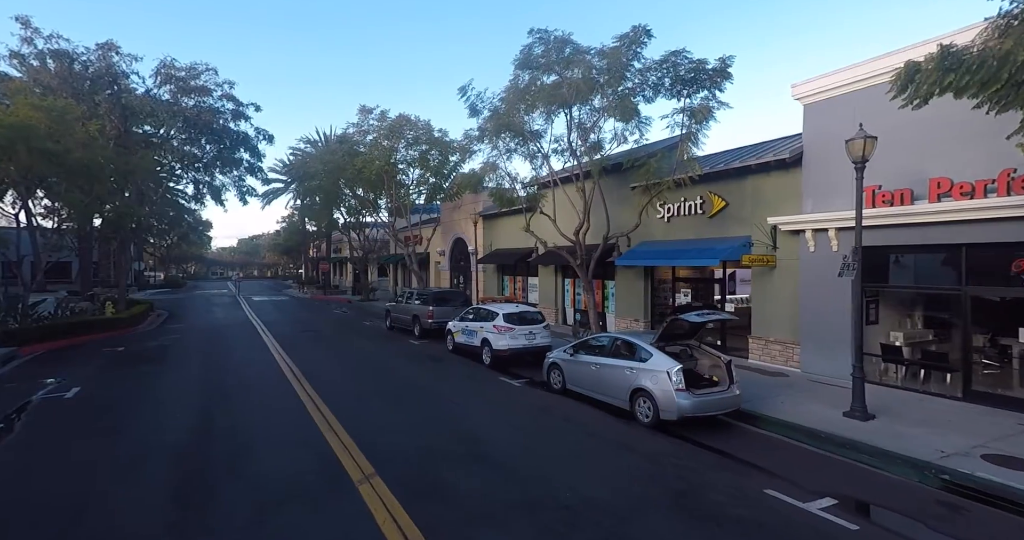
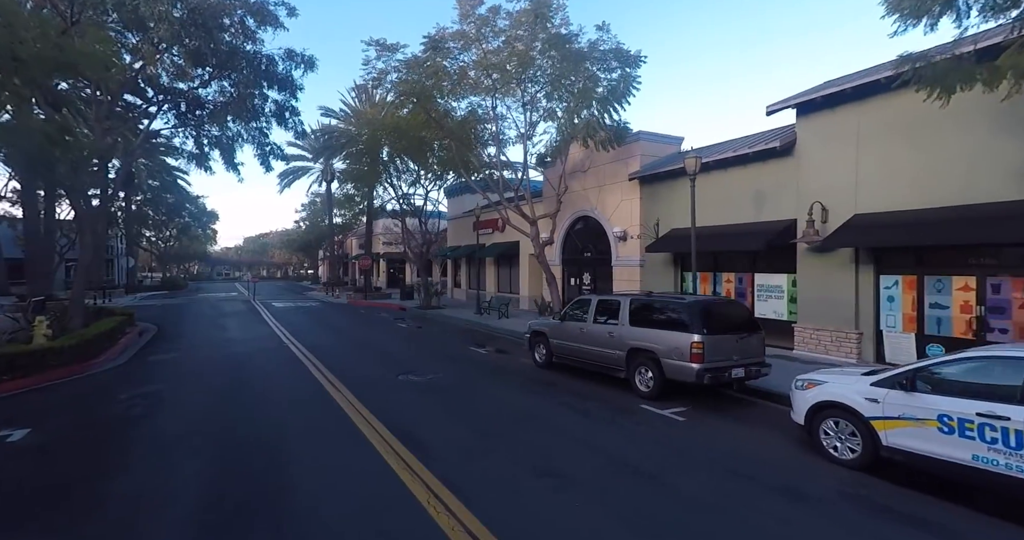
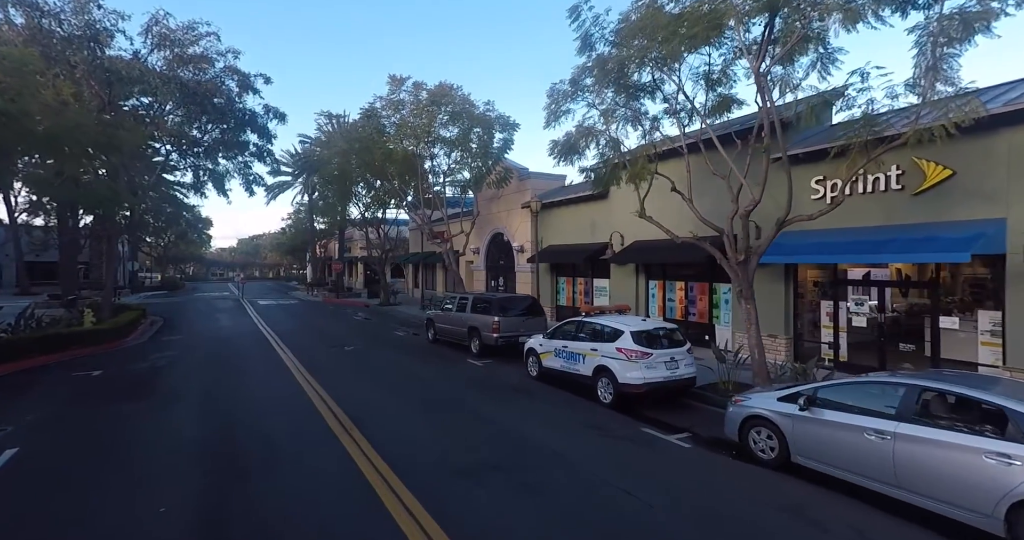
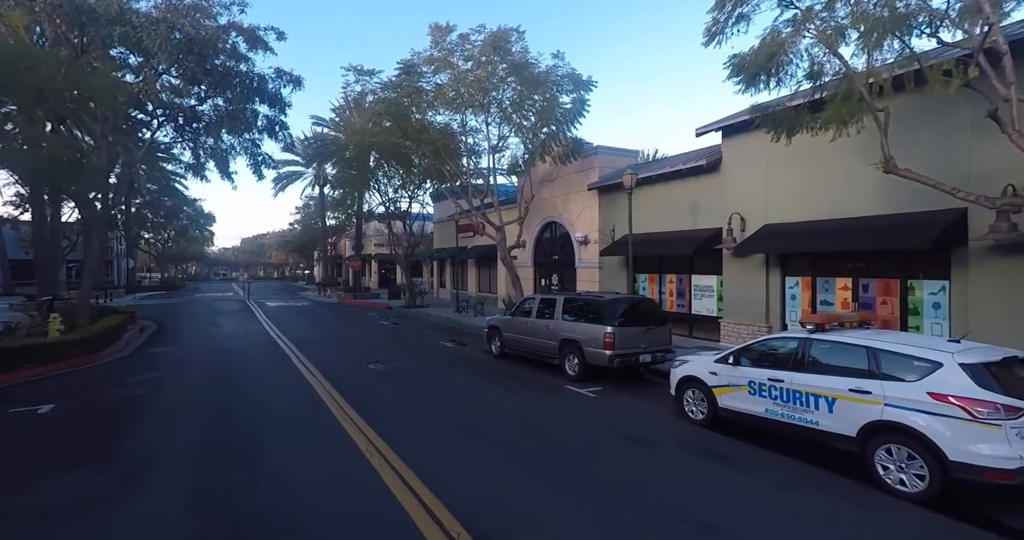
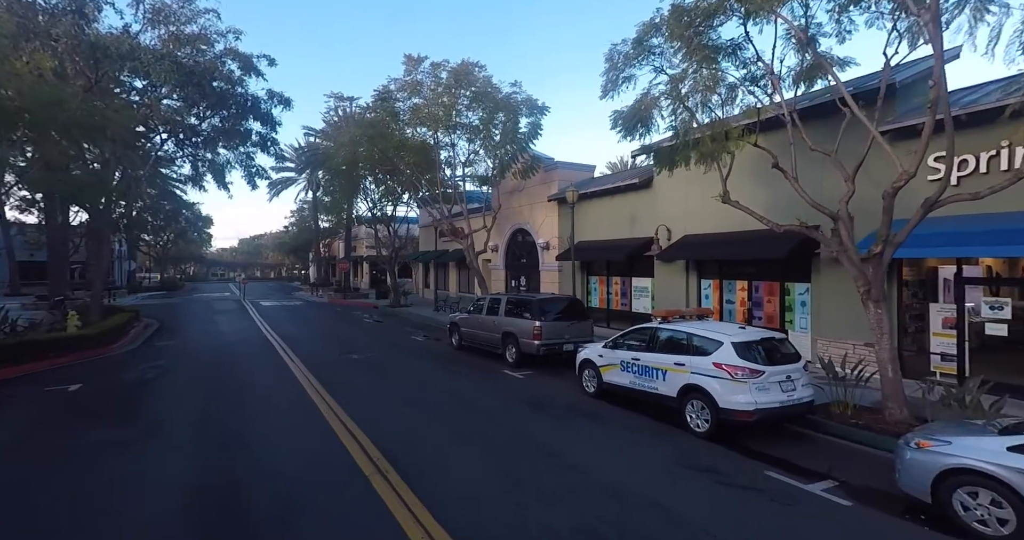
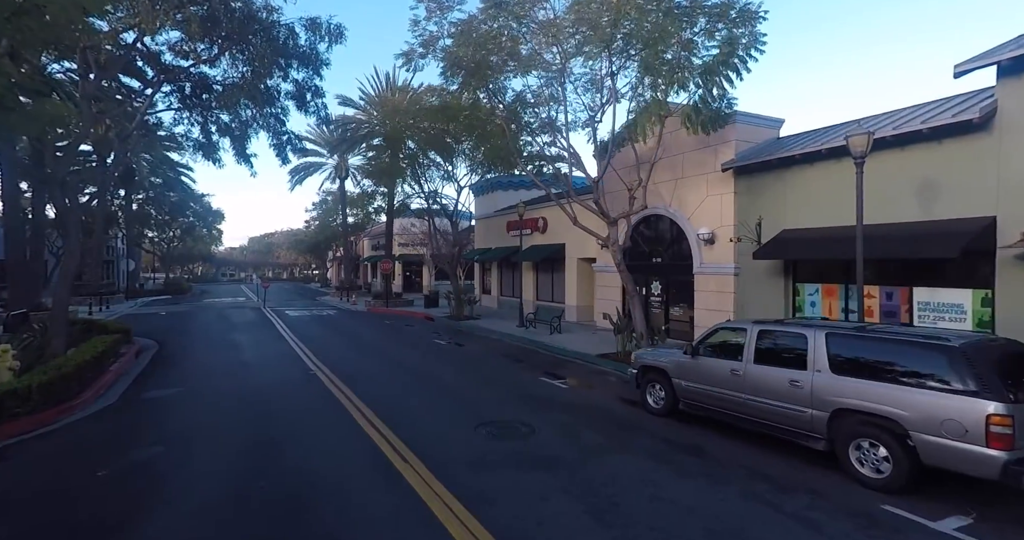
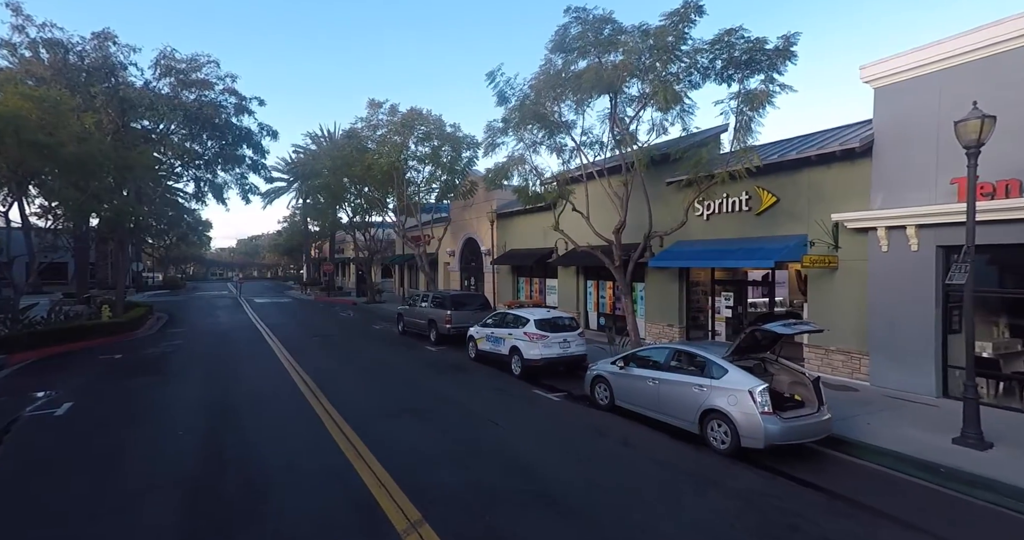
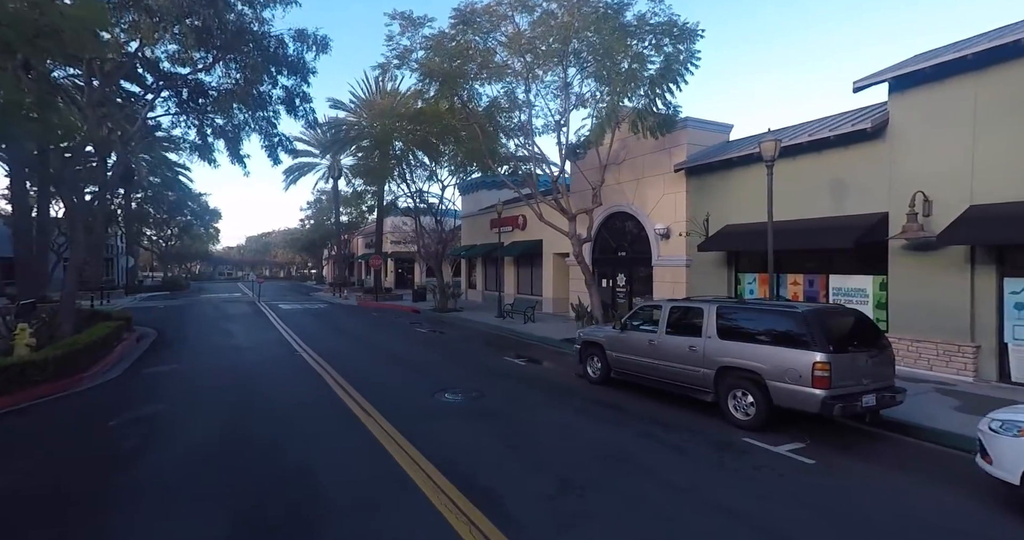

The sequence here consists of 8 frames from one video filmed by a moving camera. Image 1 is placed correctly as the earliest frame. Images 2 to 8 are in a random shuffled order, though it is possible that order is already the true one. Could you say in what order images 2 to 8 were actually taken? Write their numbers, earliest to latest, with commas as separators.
7, 3, 5, 4, 2, 8, 6
